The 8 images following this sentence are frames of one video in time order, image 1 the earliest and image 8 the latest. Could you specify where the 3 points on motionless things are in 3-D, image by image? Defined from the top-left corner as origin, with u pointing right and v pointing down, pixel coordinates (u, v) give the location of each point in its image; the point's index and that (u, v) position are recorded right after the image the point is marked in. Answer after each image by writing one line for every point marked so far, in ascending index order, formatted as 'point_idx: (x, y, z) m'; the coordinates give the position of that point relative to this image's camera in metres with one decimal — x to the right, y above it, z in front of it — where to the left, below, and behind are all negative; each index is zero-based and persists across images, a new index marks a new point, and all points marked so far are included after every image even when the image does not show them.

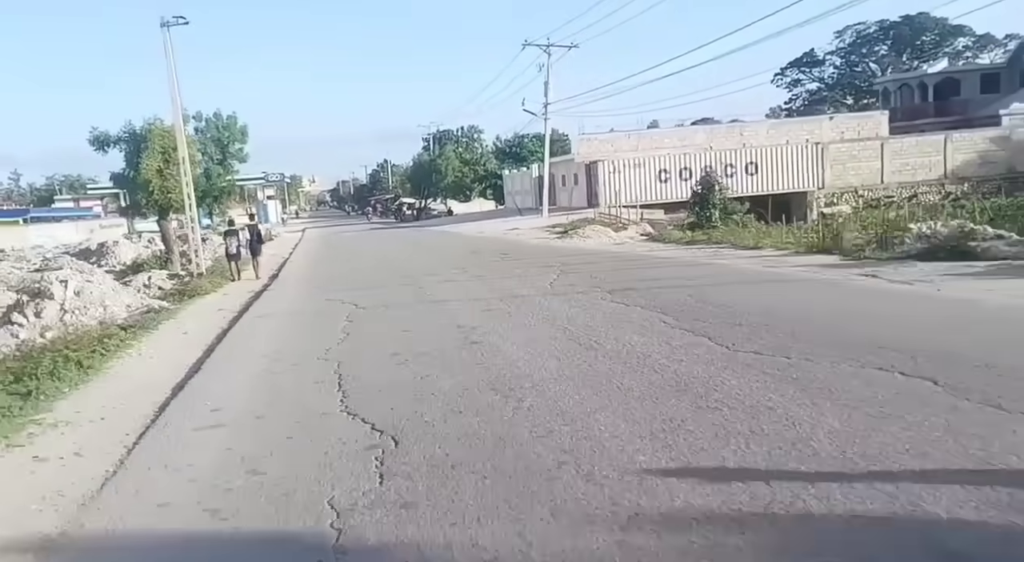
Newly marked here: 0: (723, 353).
0: (+1.9, -0.7, +7.1) m
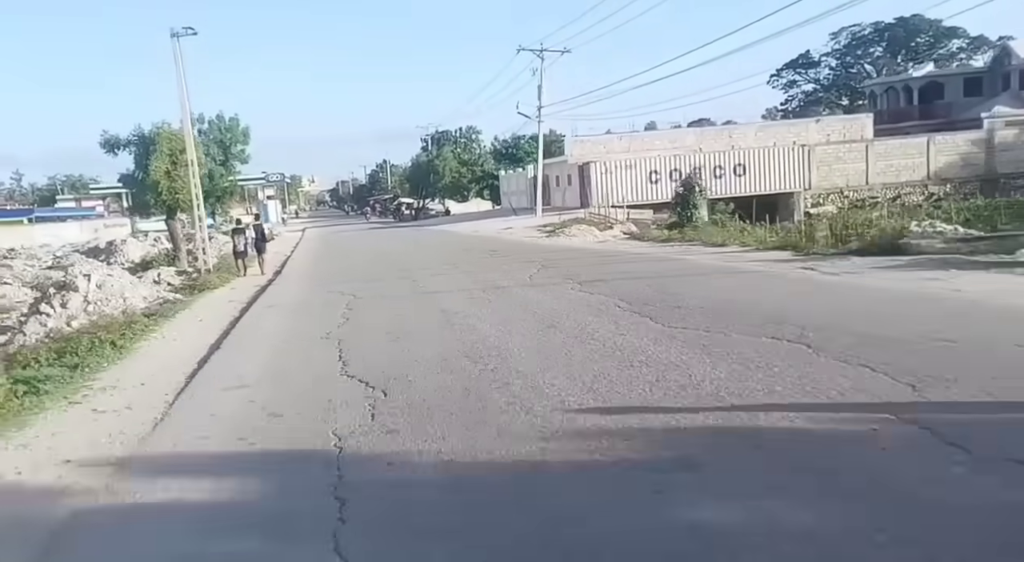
0: (+1.6, -0.5, +8.6) m
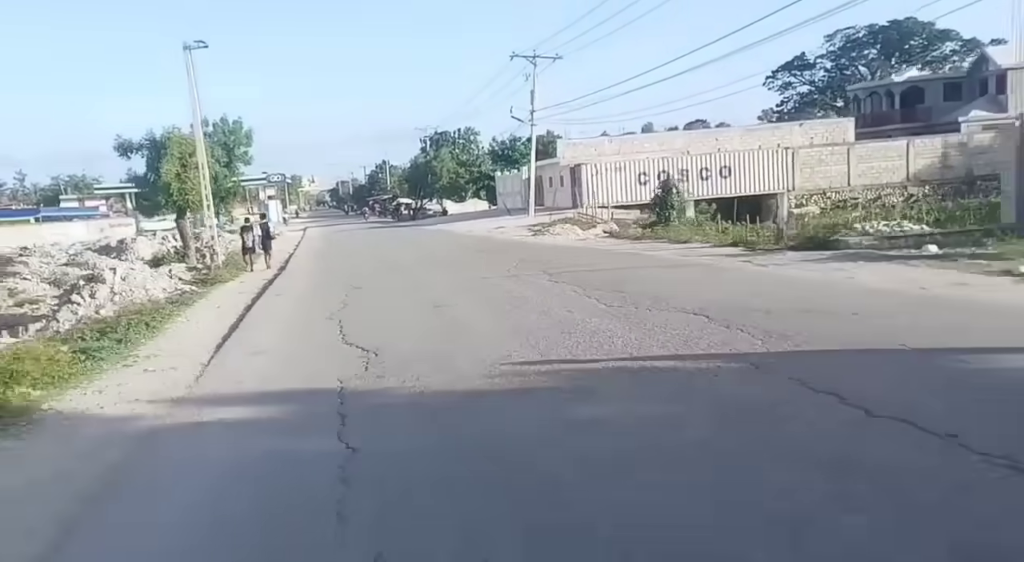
0: (+1.2, -0.4, +10.6) m
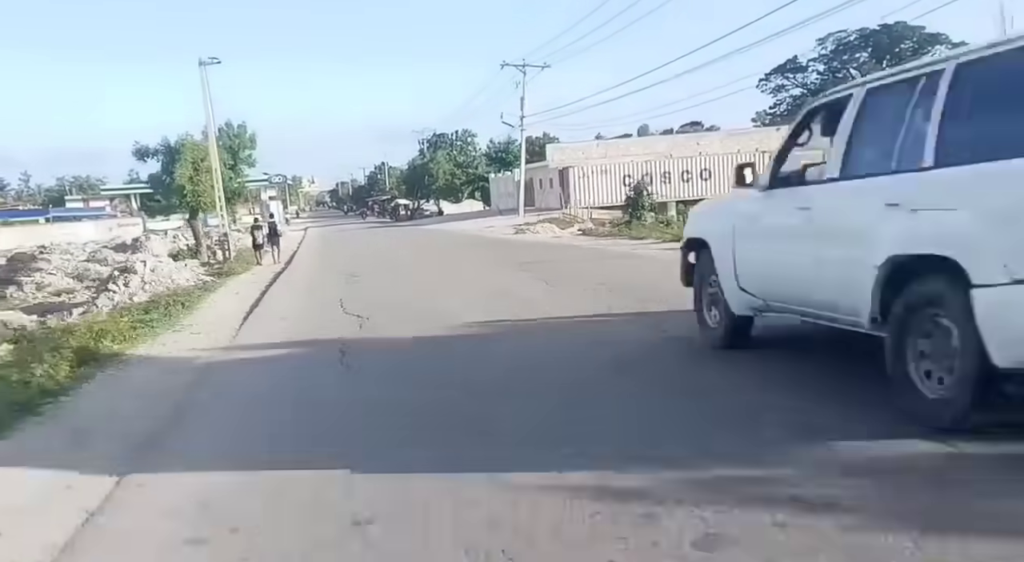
0: (+0.5, -0.1, +13.6) m
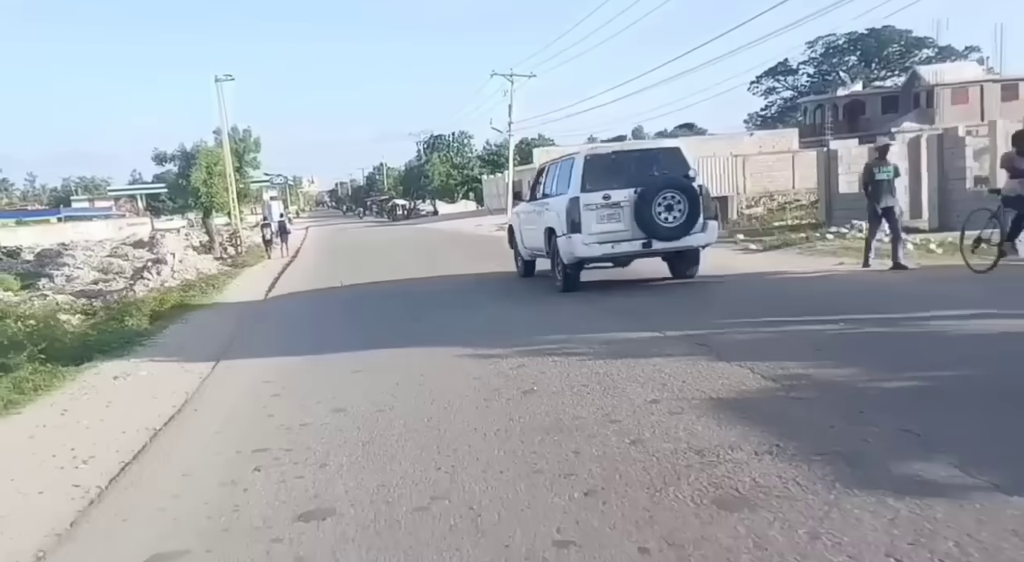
0: (-0.3, +0.2, +17.5) m
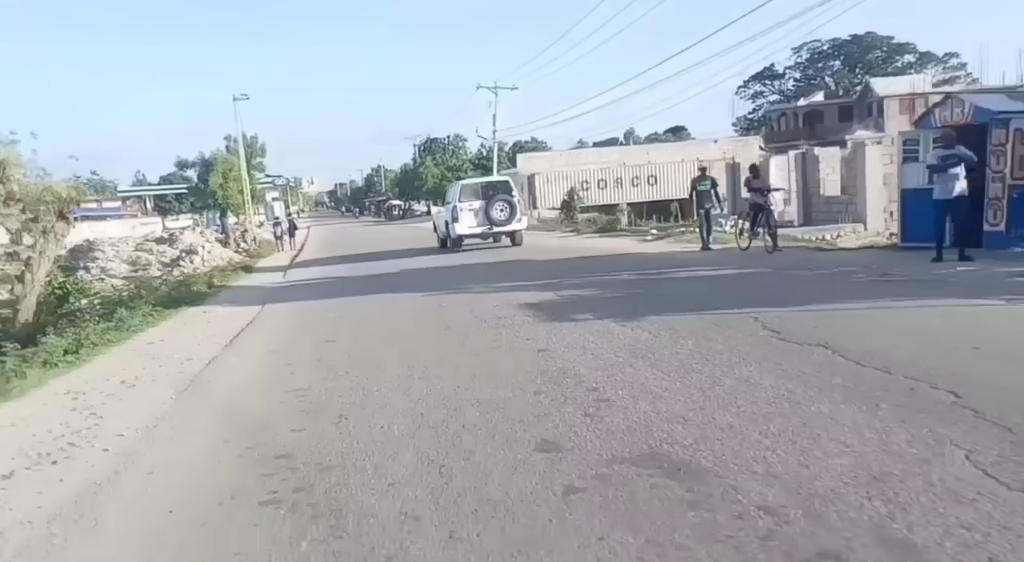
0: (-1.6, +0.8, +23.4) m
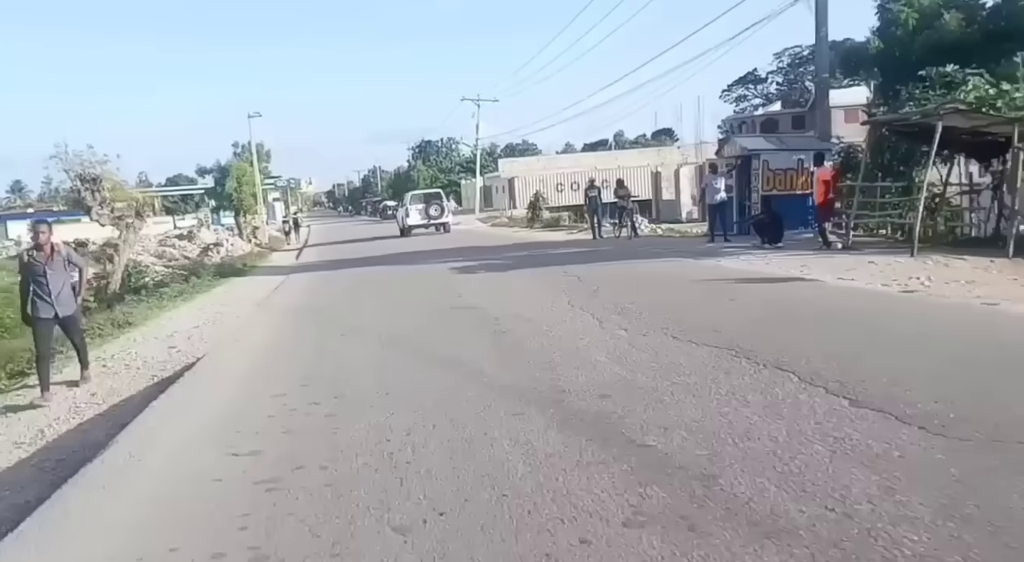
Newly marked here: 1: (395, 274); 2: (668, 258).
0: (-3.2, +1.4, +30.6) m
1: (-2.9, +0.2, +19.8) m
2: (+3.2, +0.5, +16.4) m
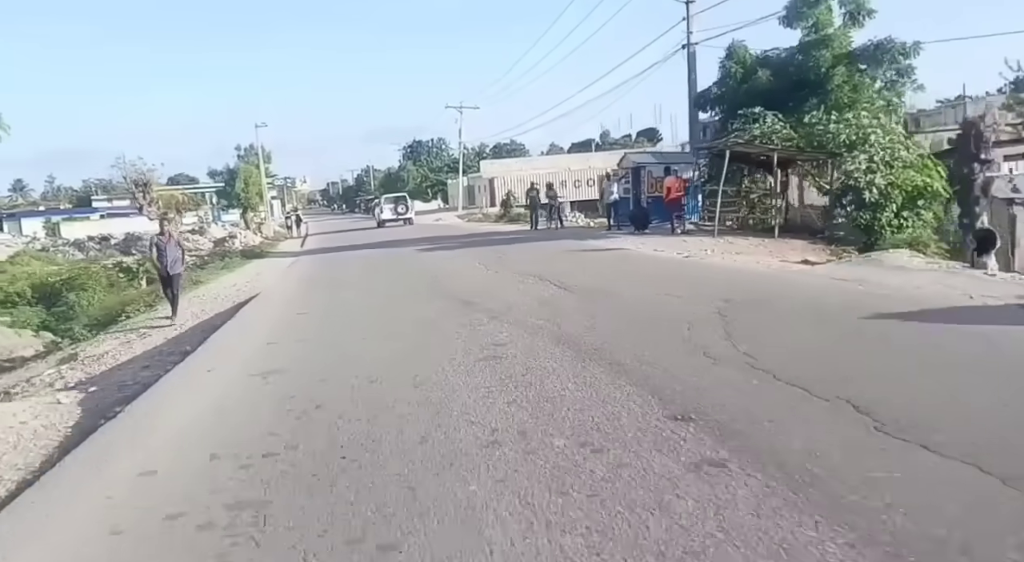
0: (-4.9, +2.1, +37.6) m
1: (-4.5, +0.9, +26.8) m
2: (+1.6, +1.2, +23.5) m
